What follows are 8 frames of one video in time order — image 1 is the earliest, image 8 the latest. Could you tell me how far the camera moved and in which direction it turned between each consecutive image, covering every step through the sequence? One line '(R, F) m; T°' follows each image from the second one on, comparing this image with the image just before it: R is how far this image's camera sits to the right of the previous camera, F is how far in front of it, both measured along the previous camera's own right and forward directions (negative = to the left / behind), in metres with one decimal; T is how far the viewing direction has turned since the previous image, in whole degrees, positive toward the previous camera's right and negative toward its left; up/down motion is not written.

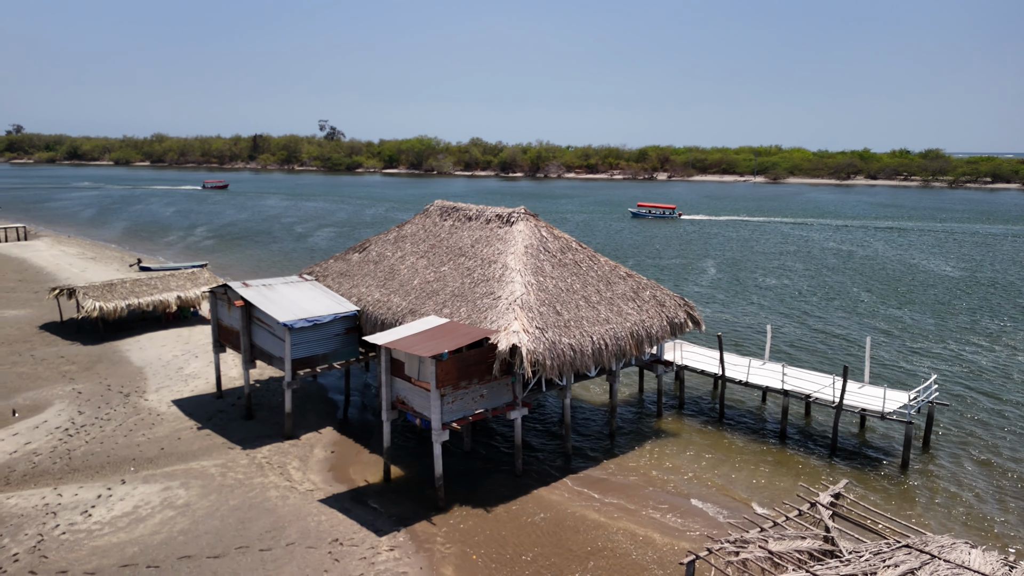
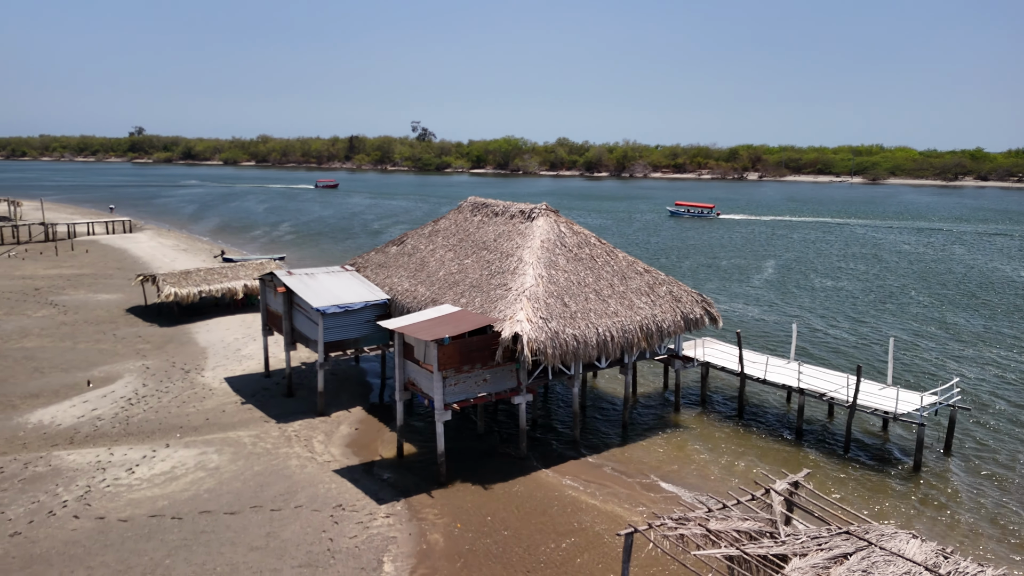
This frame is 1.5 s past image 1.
(+1.7, -0.6) m; -7°
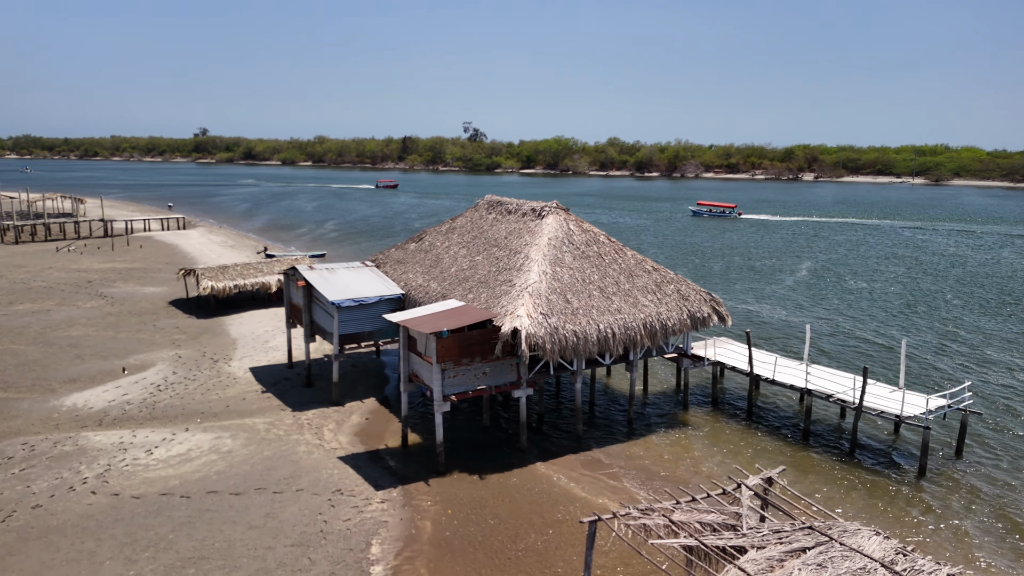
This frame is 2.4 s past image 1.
(+1.0, -0.3) m; -4°
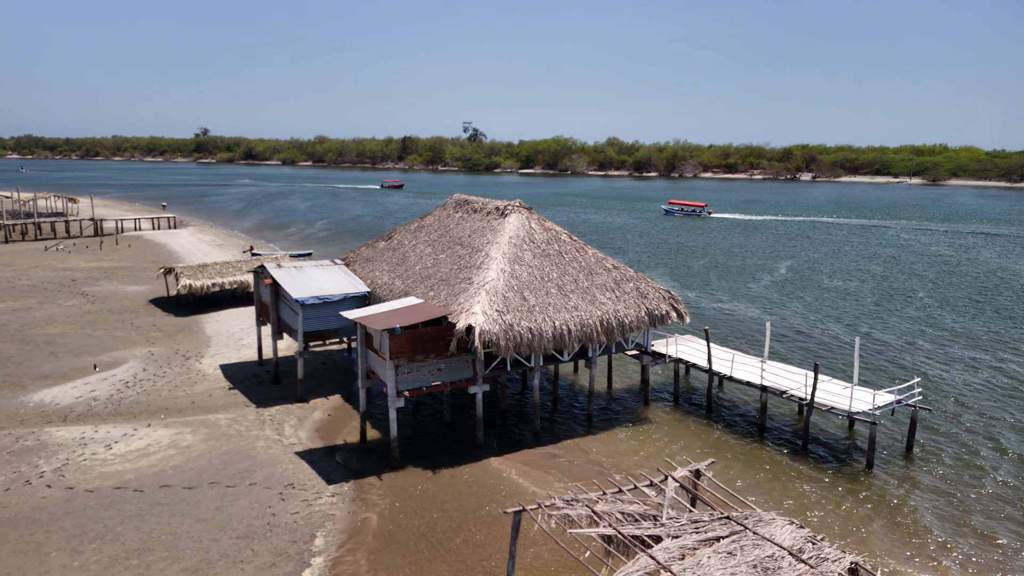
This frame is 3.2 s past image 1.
(+1.0, -0.2) m; 0°
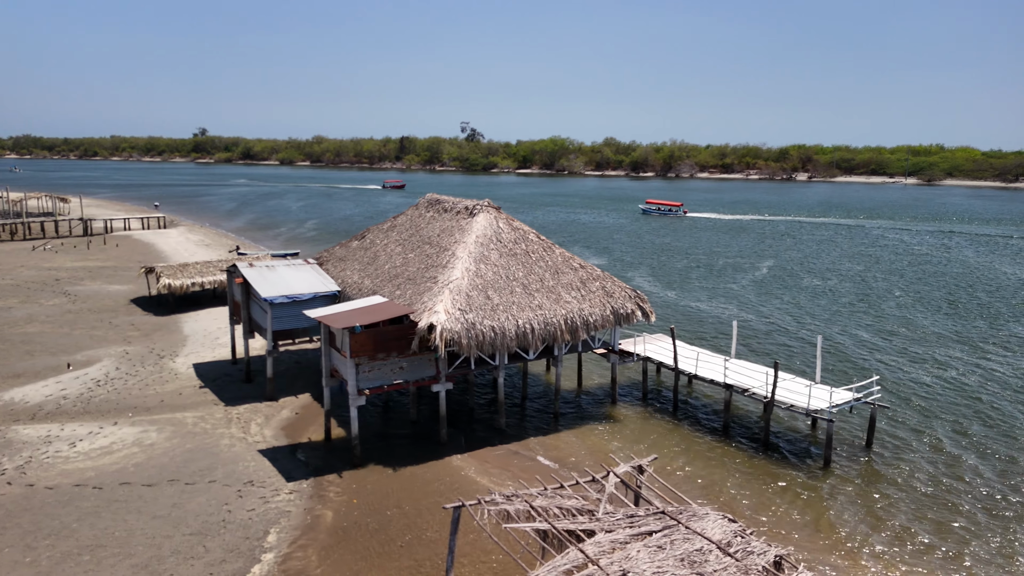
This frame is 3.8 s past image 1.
(+0.8, -0.1) m; 0°
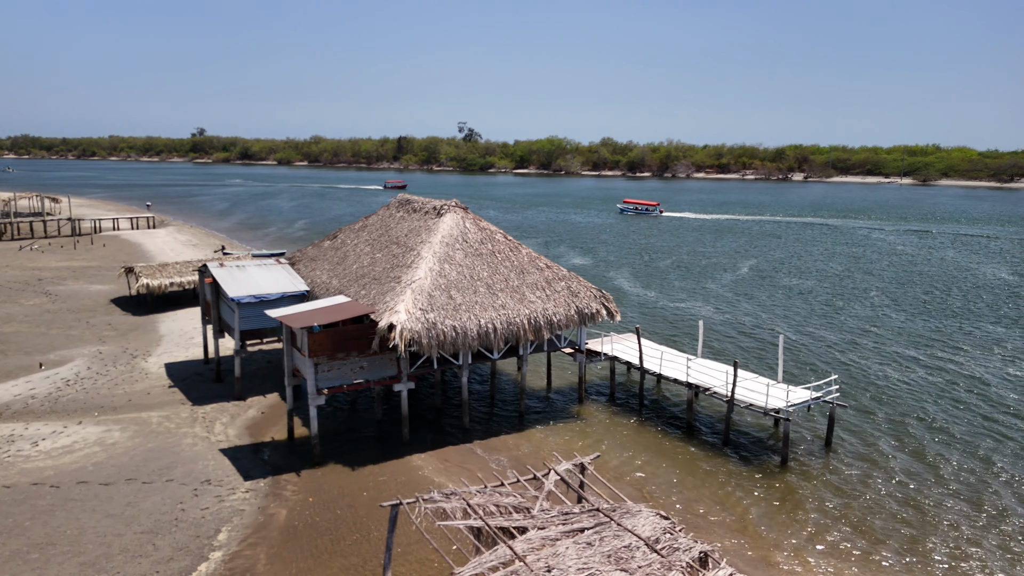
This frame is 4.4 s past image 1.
(+0.8, -0.1) m; 0°
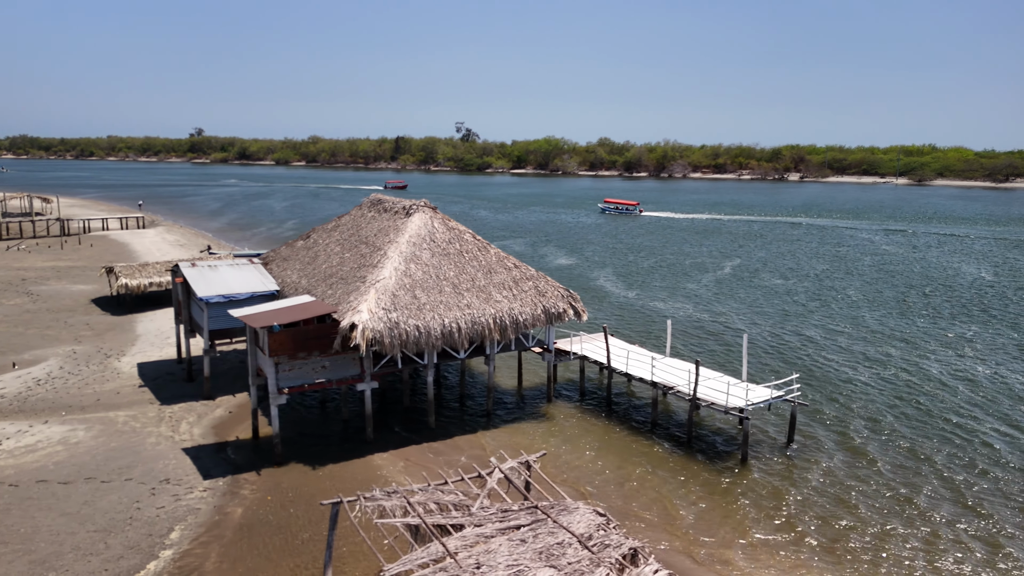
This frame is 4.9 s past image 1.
(+0.8, 0.0) m; 0°
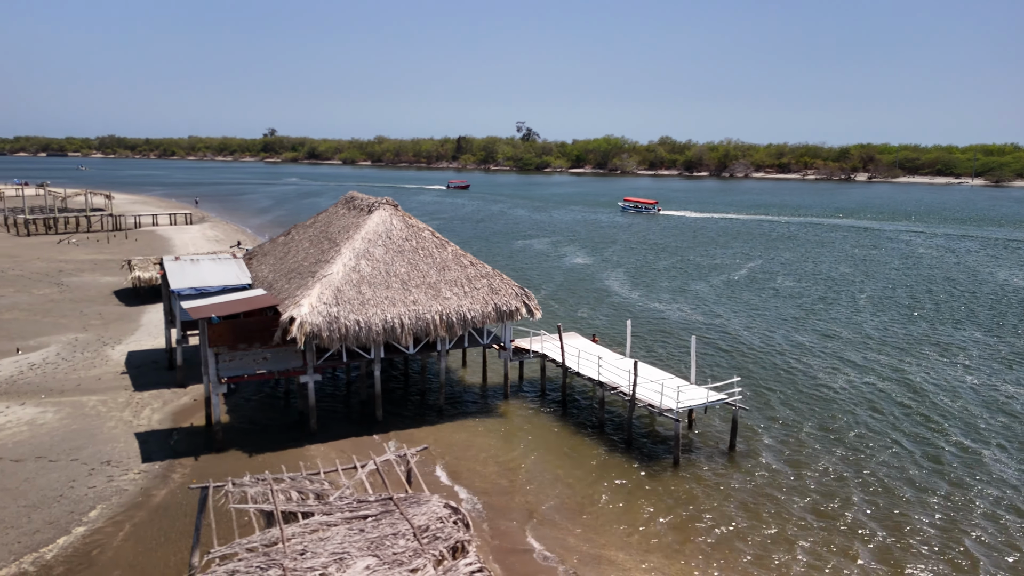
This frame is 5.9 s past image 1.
(+2.7, +0.1) m; -5°
